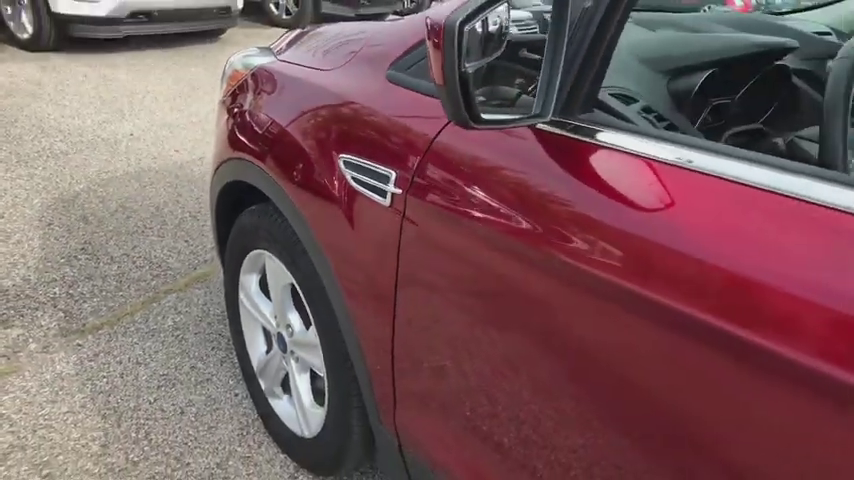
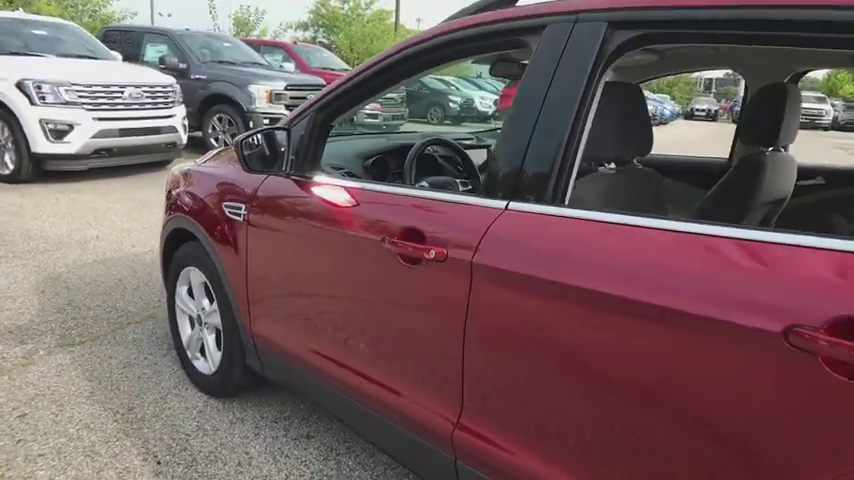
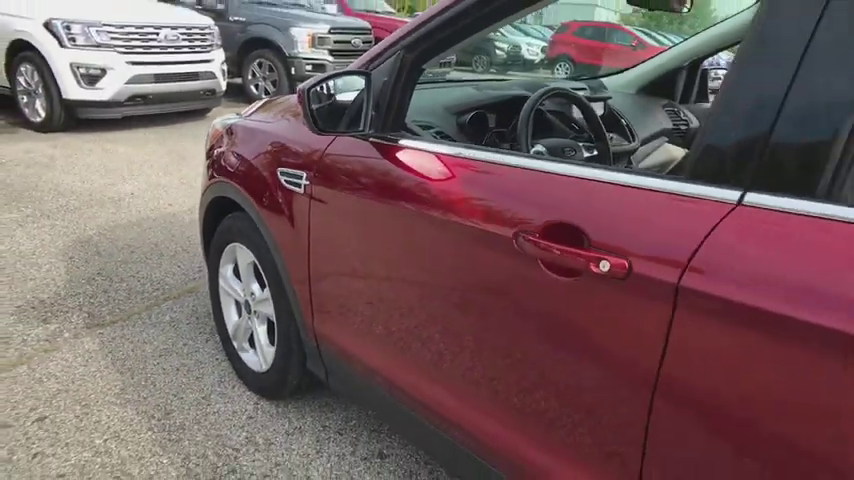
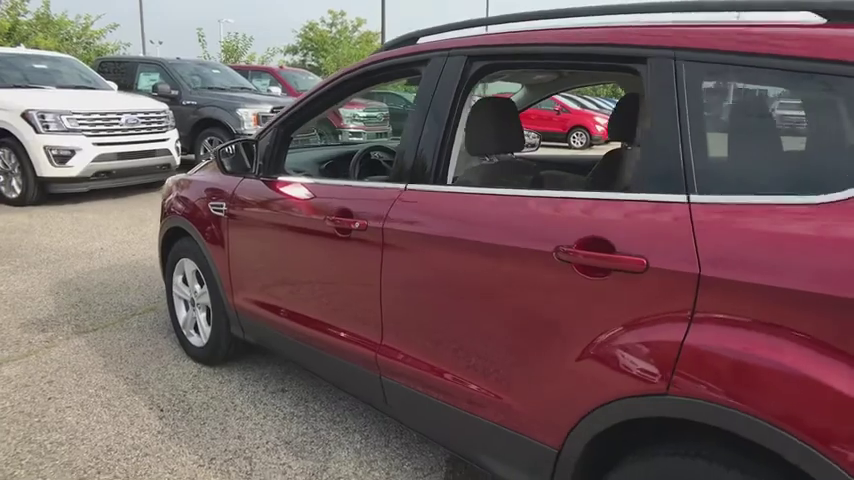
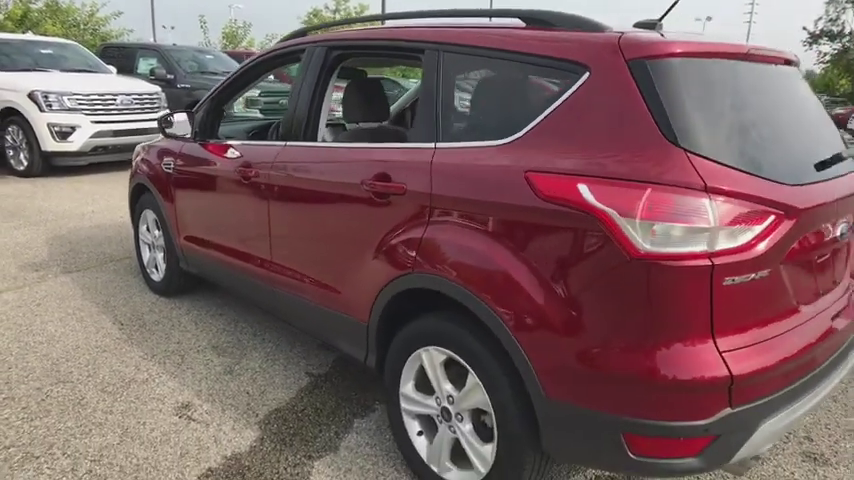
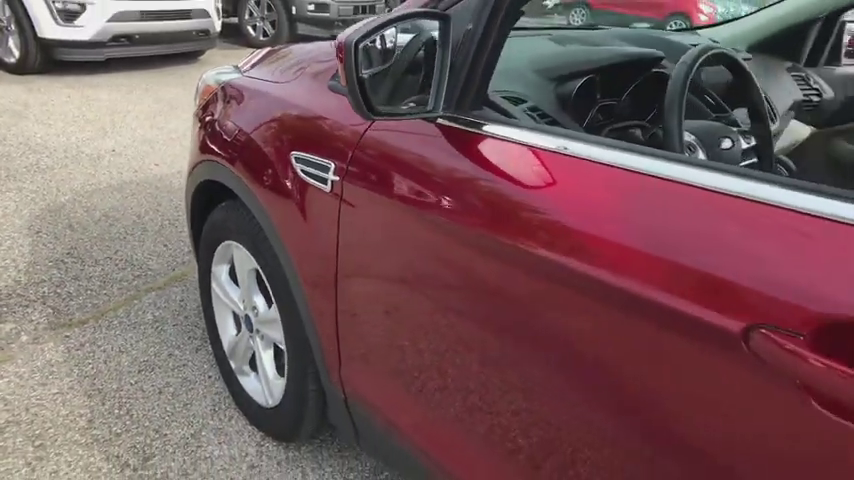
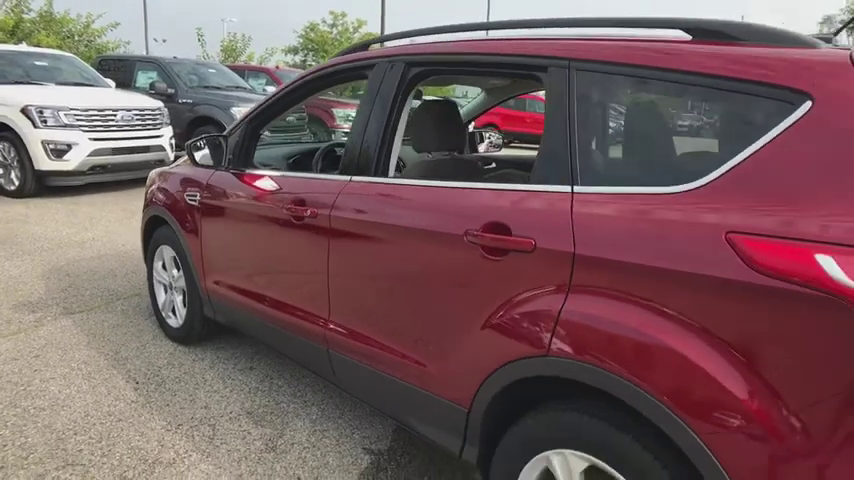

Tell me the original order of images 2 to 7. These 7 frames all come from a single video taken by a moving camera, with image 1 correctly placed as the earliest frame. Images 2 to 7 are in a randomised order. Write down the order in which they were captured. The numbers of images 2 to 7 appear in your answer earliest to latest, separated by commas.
6, 3, 2, 4, 7, 5
